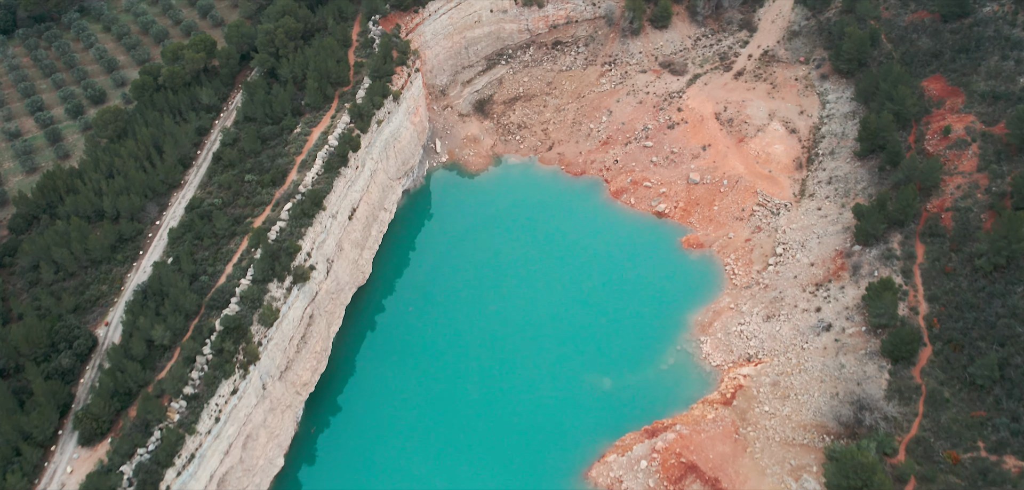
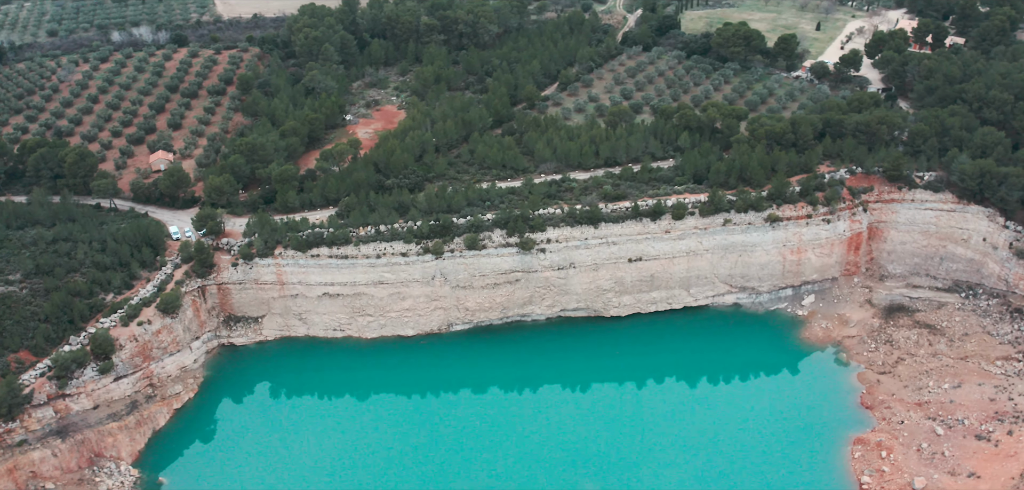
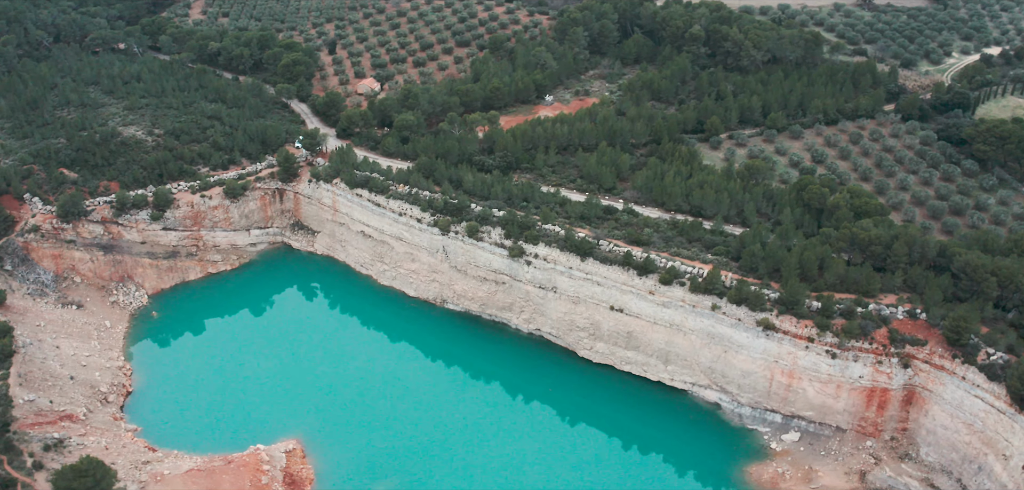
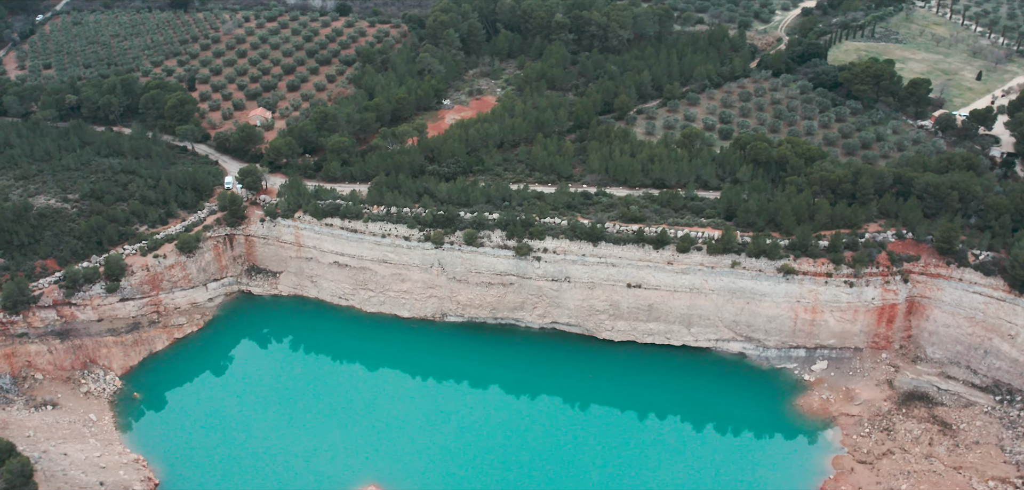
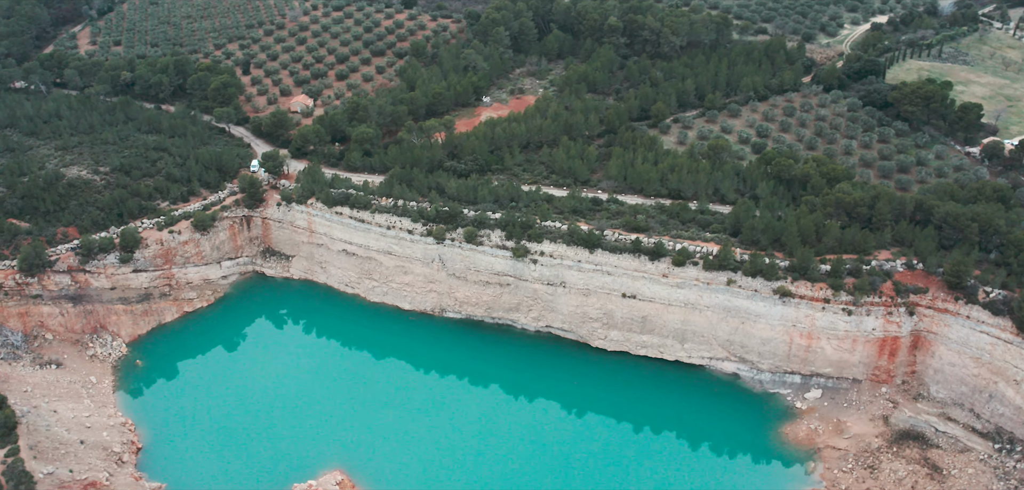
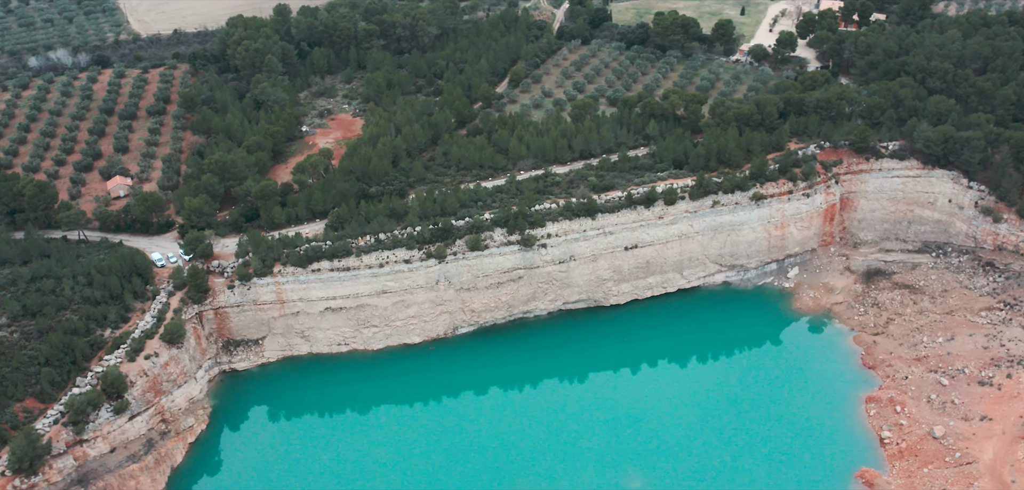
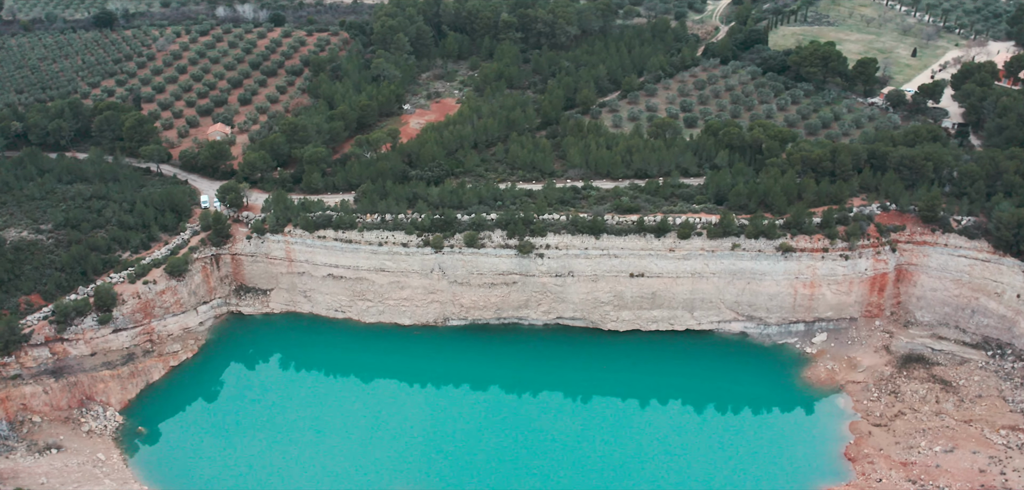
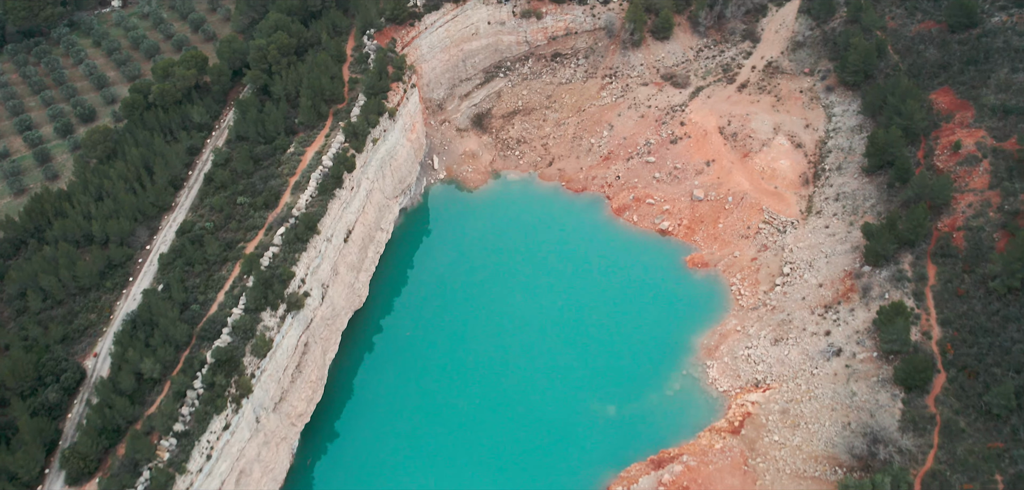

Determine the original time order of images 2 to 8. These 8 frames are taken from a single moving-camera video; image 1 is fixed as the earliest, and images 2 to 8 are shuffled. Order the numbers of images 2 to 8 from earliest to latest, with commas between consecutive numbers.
8, 6, 2, 7, 4, 5, 3
